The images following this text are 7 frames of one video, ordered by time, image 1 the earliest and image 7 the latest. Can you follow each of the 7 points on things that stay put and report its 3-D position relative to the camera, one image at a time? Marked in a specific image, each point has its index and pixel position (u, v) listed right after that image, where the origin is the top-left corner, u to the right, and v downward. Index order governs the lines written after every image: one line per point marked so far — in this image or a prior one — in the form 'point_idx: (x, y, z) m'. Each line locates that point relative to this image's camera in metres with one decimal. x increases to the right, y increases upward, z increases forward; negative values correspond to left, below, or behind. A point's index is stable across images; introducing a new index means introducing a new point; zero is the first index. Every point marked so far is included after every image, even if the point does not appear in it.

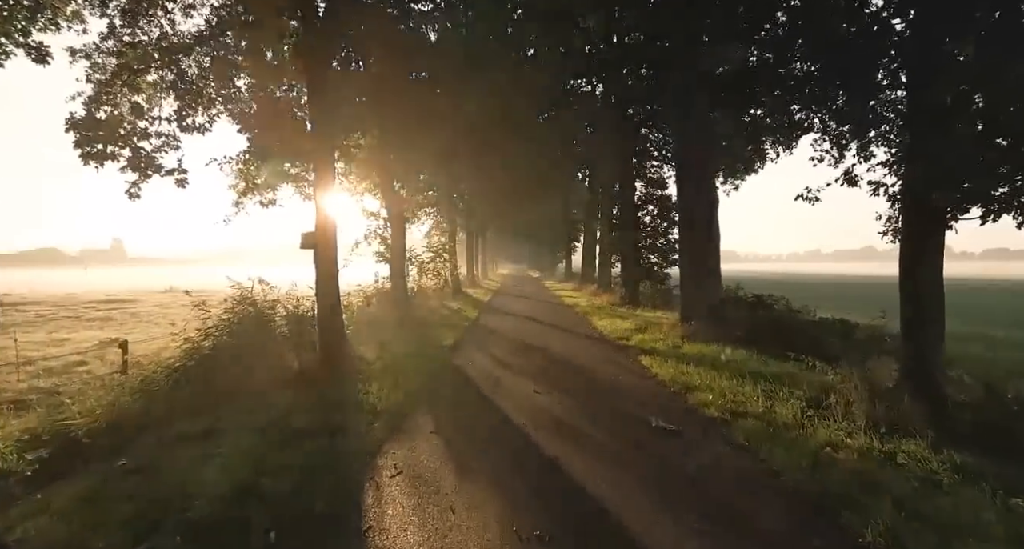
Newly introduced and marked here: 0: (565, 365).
0: (+1.2, -2.0, +10.5) m
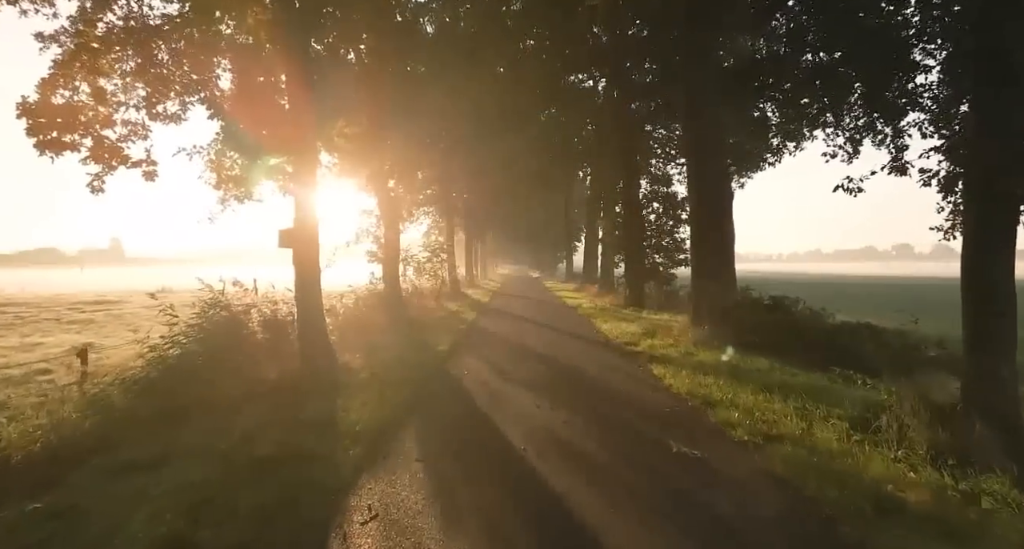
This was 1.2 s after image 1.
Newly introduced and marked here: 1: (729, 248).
0: (+1.2, -2.0, +9.5) m
1: (+6.3, +0.6, +13.6) m
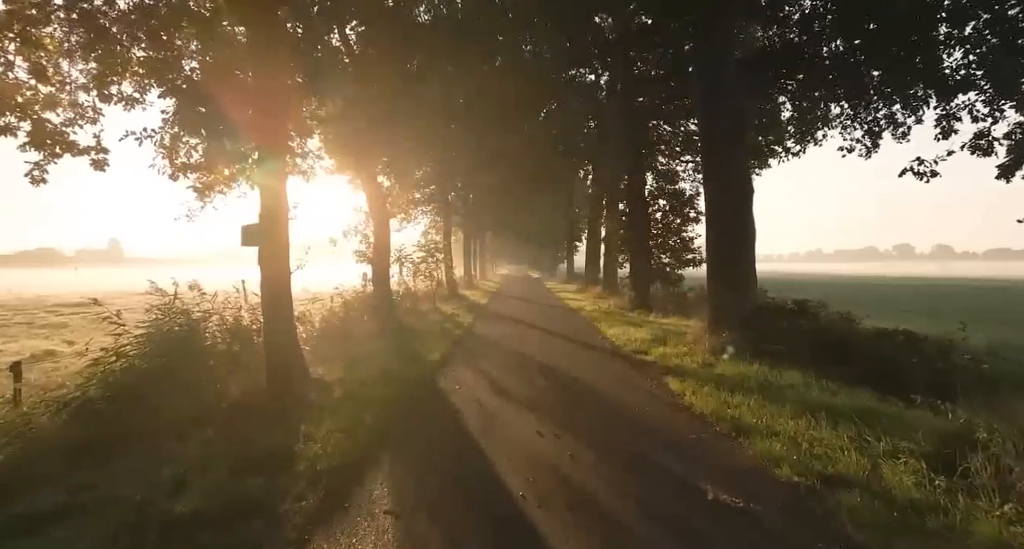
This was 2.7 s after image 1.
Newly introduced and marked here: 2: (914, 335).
0: (+1.1, -2.1, +8.4) m
1: (+6.3, +0.6, +12.4) m
2: (+8.5, -1.3, +10.1) m
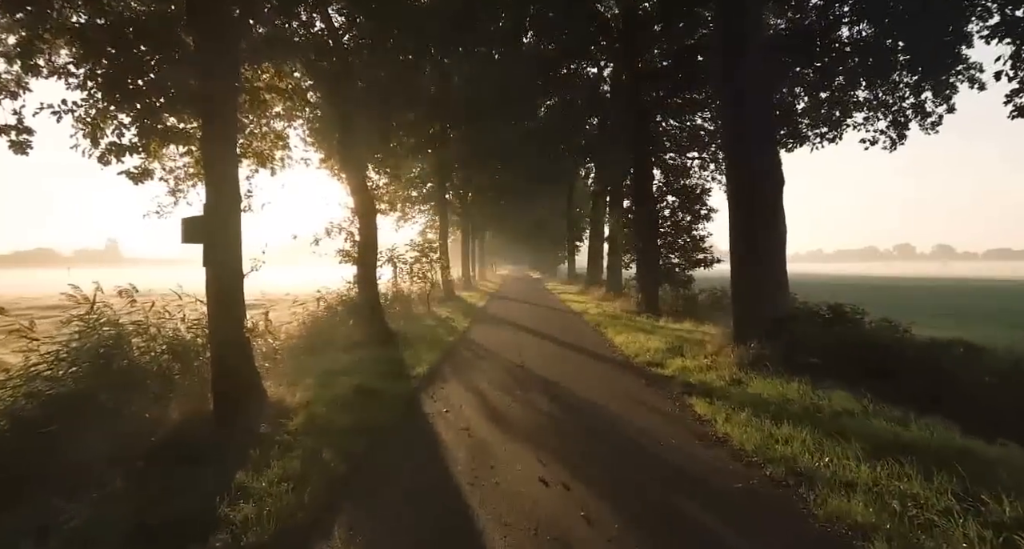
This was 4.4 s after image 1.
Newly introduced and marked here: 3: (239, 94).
0: (+1.1, -2.1, +7.0) m
1: (+6.2, +0.5, +11.1) m
2: (+8.5, -1.3, +8.8) m
3: (-4.0, +2.6, +6.9) m
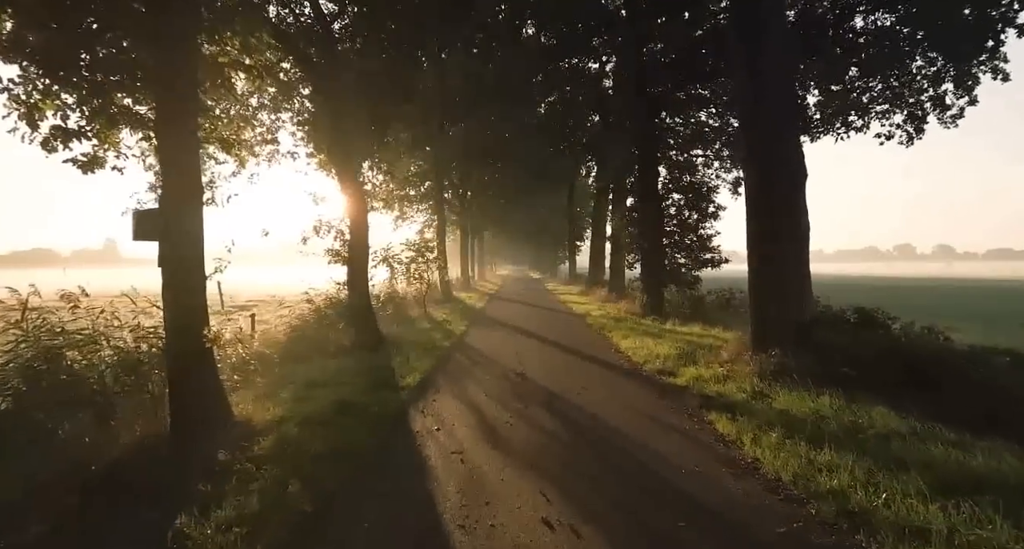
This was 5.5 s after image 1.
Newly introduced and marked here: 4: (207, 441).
0: (+1.1, -2.1, +6.2) m
1: (+6.2, +0.5, +10.2) m
2: (+8.4, -1.4, +8.0) m
3: (-4.0, +2.6, +6.1) m
4: (-3.6, -2.0, +5.8) m
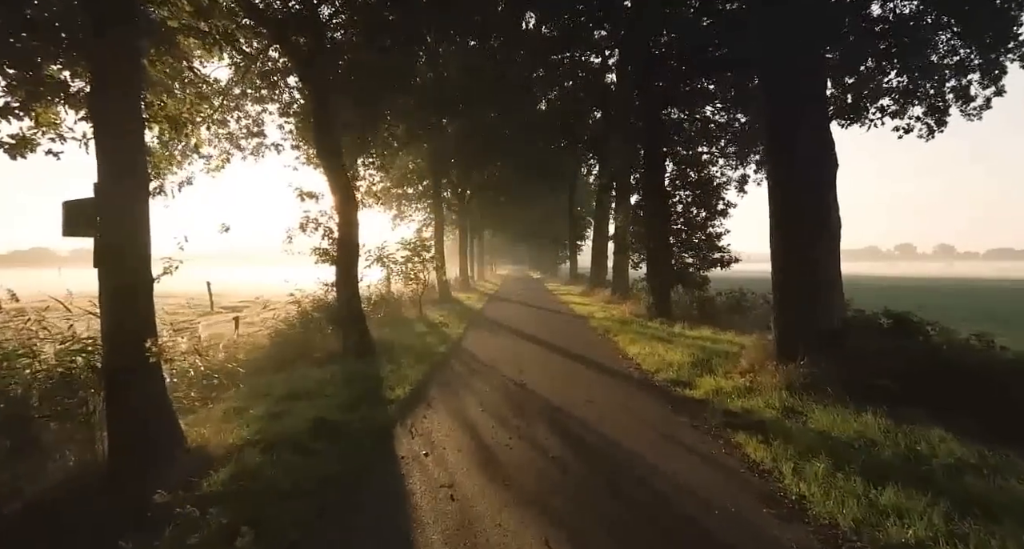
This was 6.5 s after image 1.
0: (+1.1, -2.2, +5.3) m
1: (+6.2, +0.5, +9.4) m
2: (+8.4, -1.4, +7.1) m
3: (-4.0, +2.6, +5.2) m
4: (-3.6, -2.0, +4.9) m
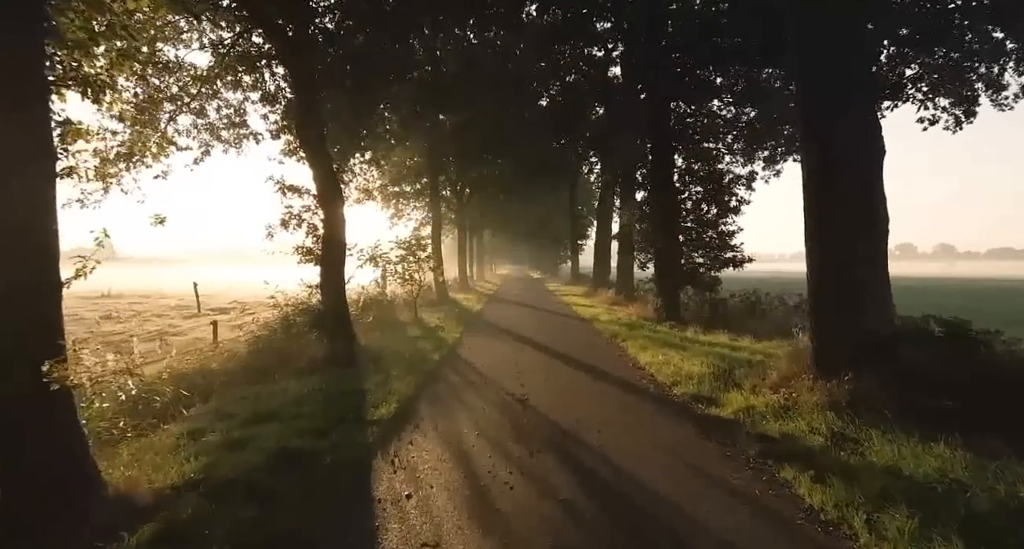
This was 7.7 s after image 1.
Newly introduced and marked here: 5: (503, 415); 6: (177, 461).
0: (+1.1, -2.2, +4.3) m
1: (+6.2, +0.5, +8.3) m
2: (+8.4, -1.4, +6.0) m
3: (-4.0, +2.5, +4.2) m
4: (-3.6, -2.0, +3.8) m
5: (-0.2, -2.1, +7.5) m
6: (-3.6, -2.0, +5.3) m
